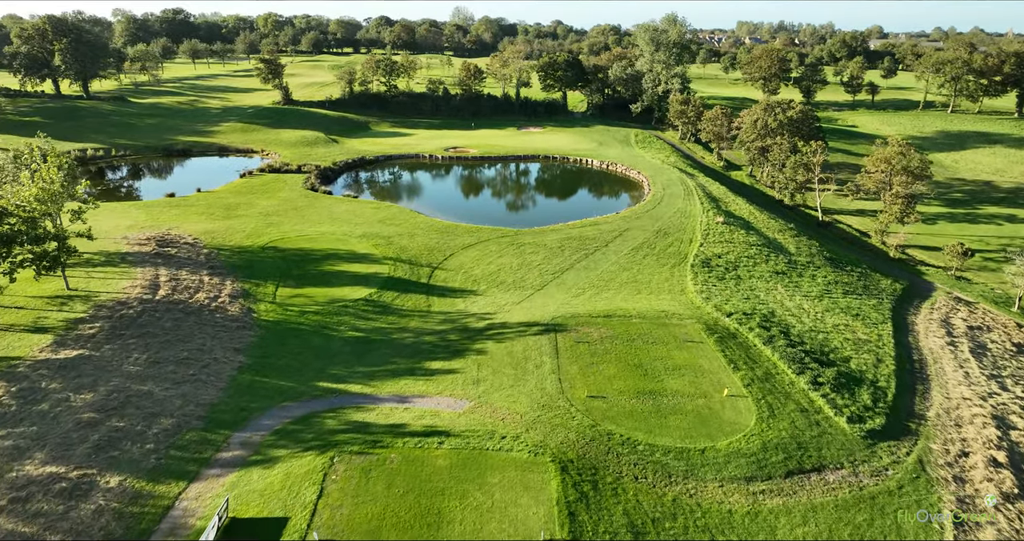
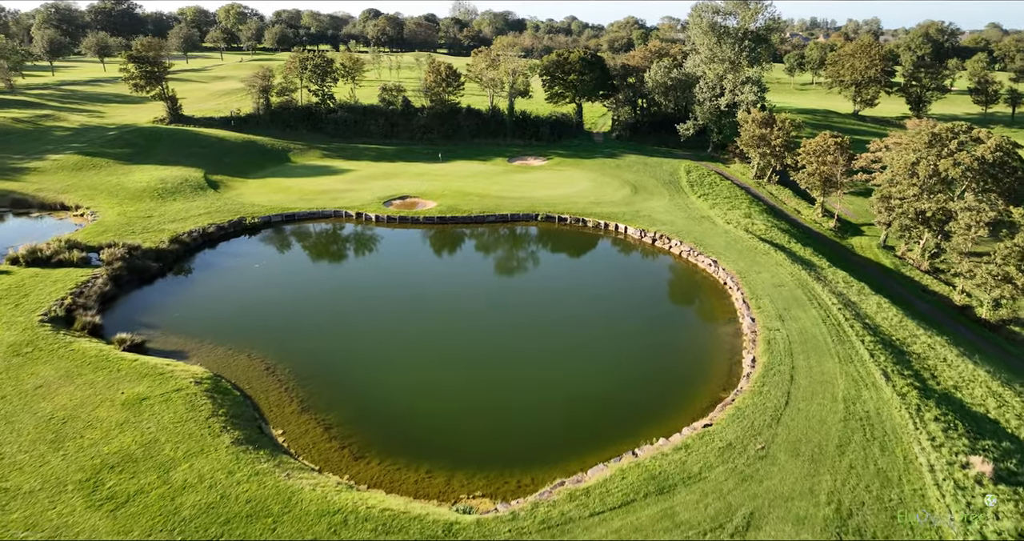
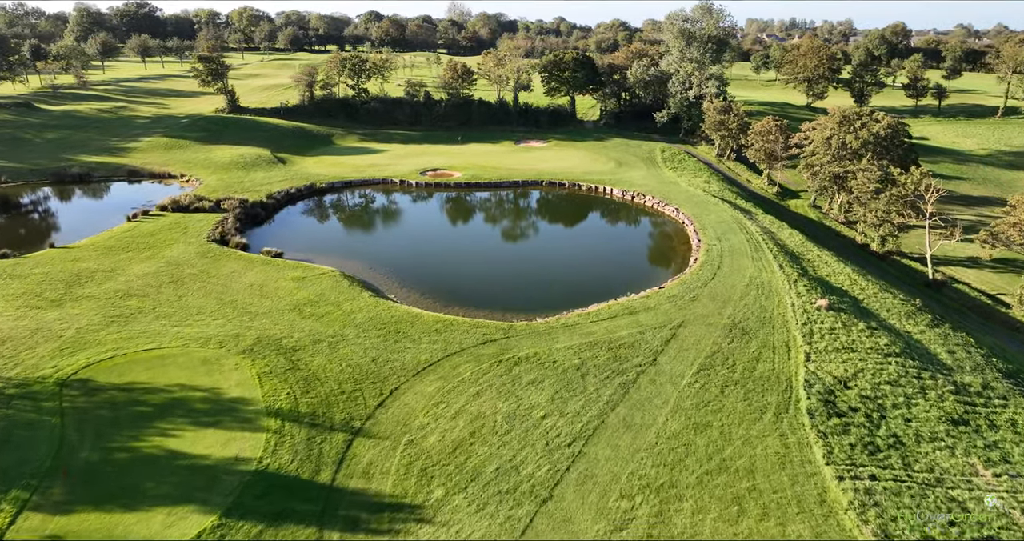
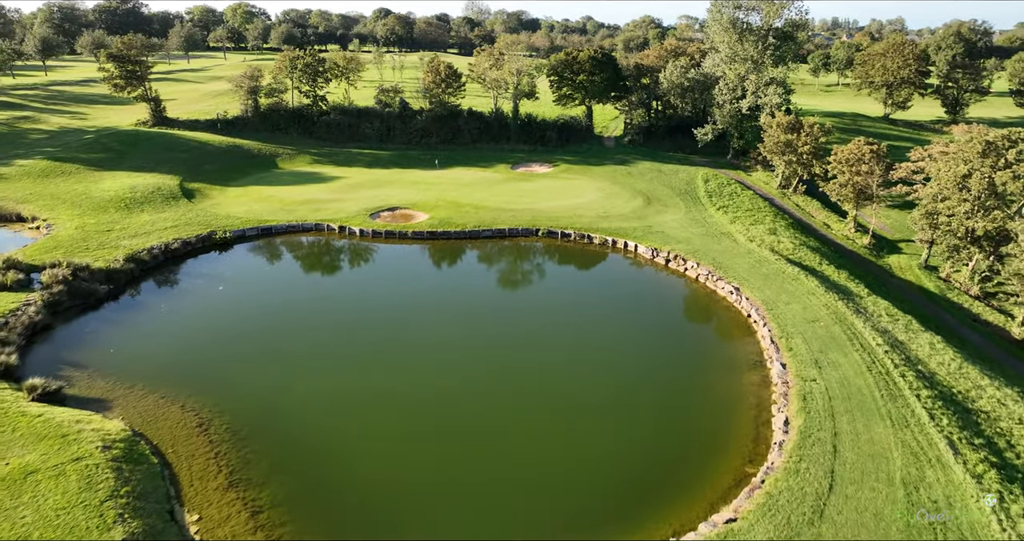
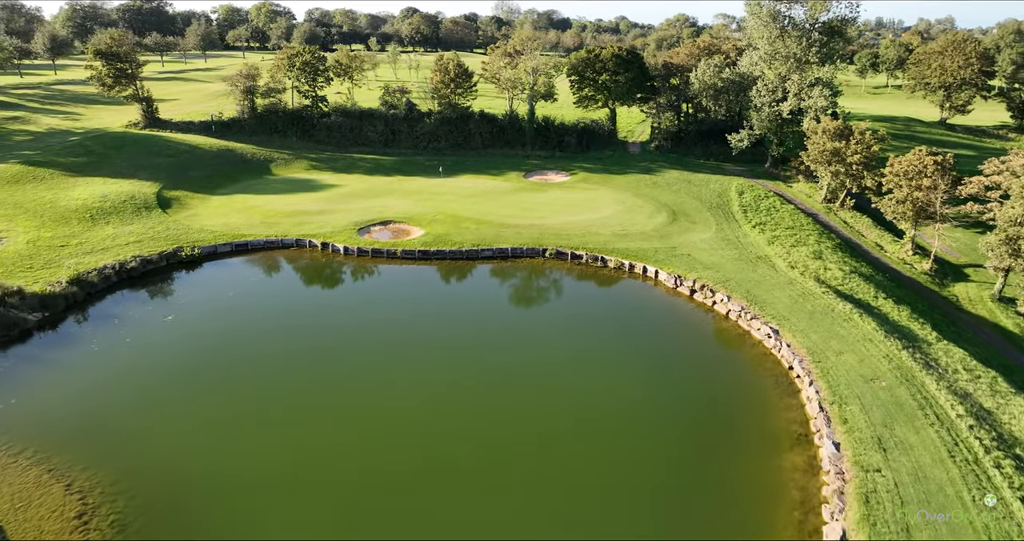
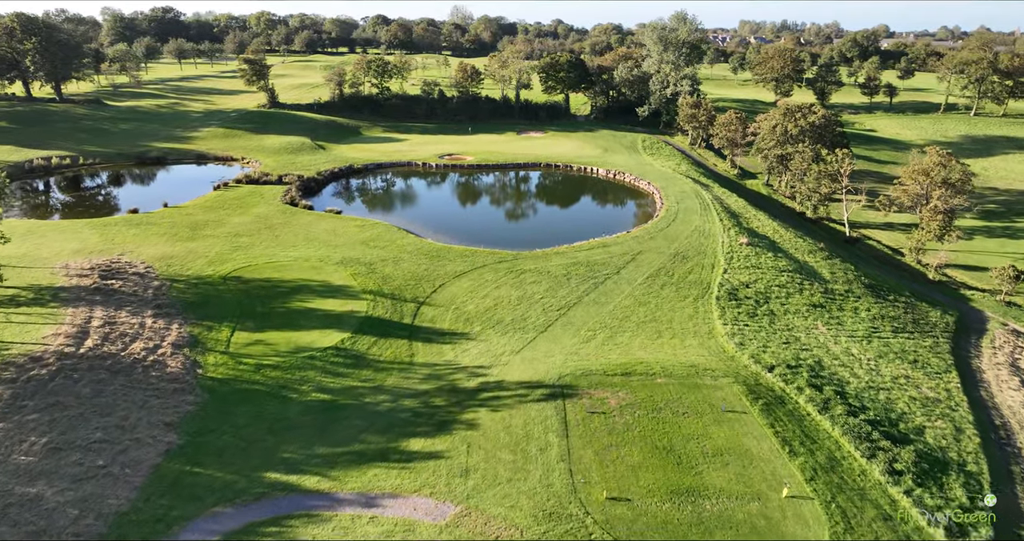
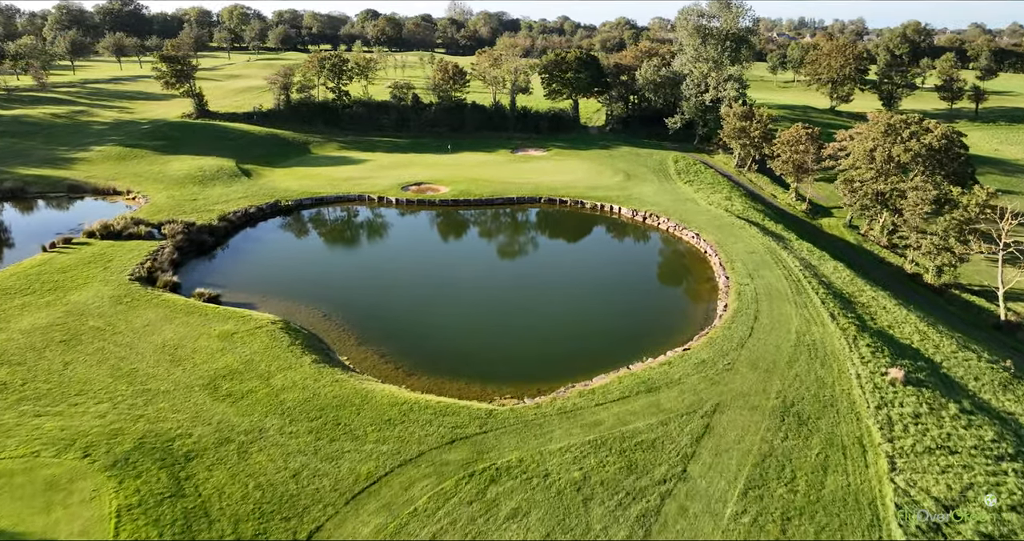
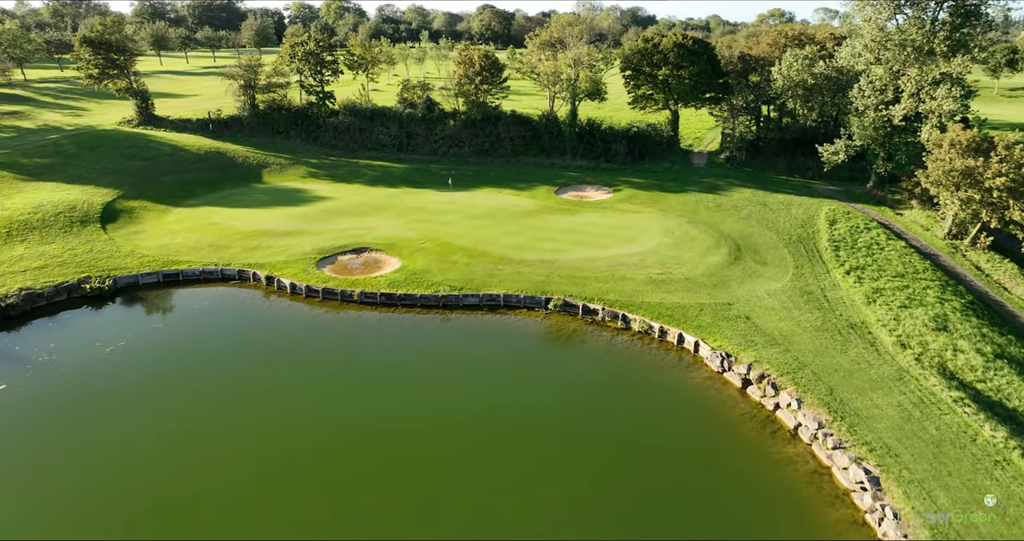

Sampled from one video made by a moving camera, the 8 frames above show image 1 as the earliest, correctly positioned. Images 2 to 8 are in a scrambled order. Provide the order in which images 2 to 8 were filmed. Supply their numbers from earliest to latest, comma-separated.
6, 3, 7, 2, 4, 5, 8
